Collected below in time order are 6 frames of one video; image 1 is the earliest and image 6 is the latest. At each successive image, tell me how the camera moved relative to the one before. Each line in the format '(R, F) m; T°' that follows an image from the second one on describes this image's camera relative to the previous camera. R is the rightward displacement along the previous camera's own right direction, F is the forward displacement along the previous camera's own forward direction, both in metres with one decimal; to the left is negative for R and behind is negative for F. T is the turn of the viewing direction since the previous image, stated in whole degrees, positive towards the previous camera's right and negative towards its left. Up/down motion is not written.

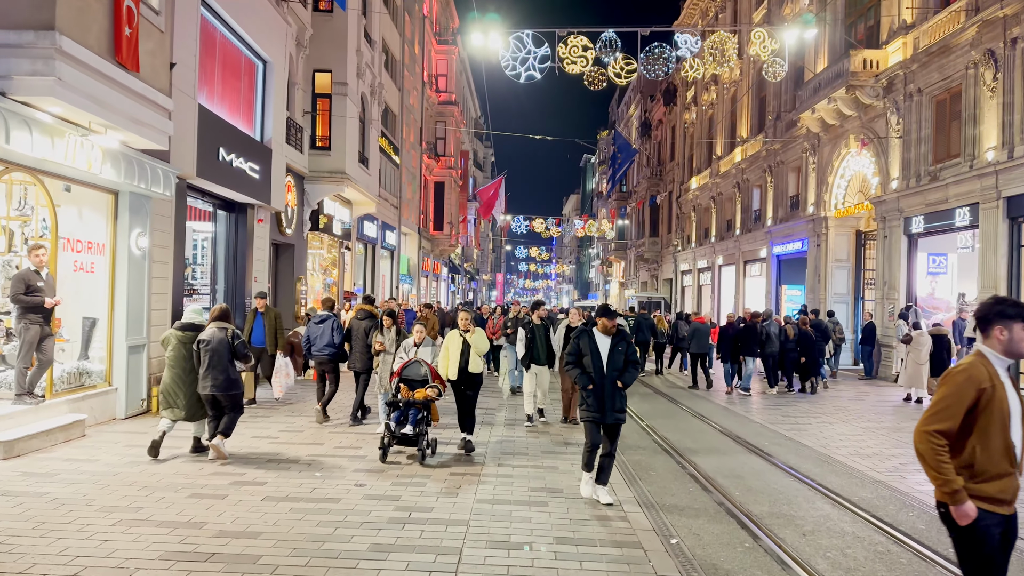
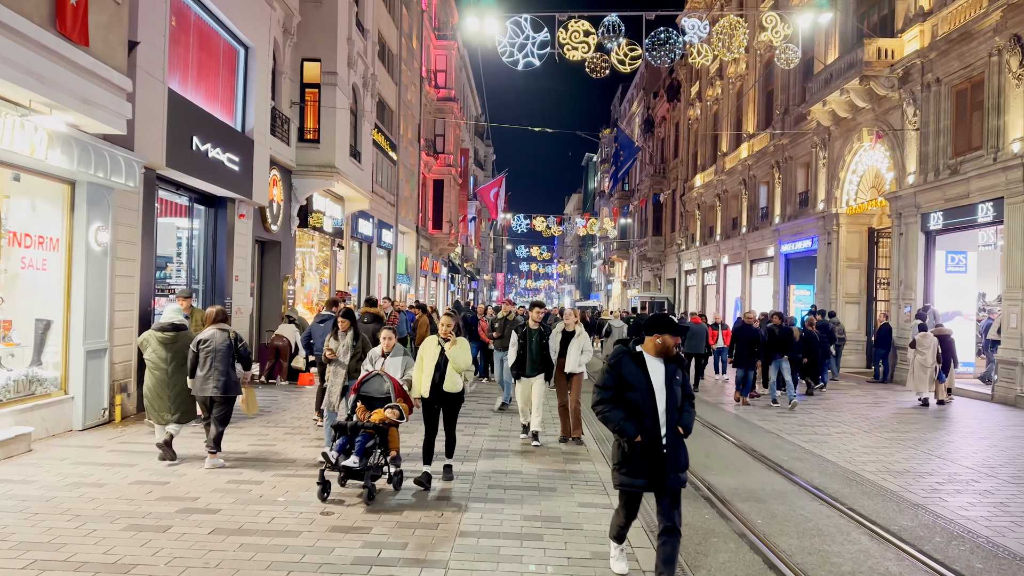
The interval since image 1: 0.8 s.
(+0.1, +0.8) m; 0°
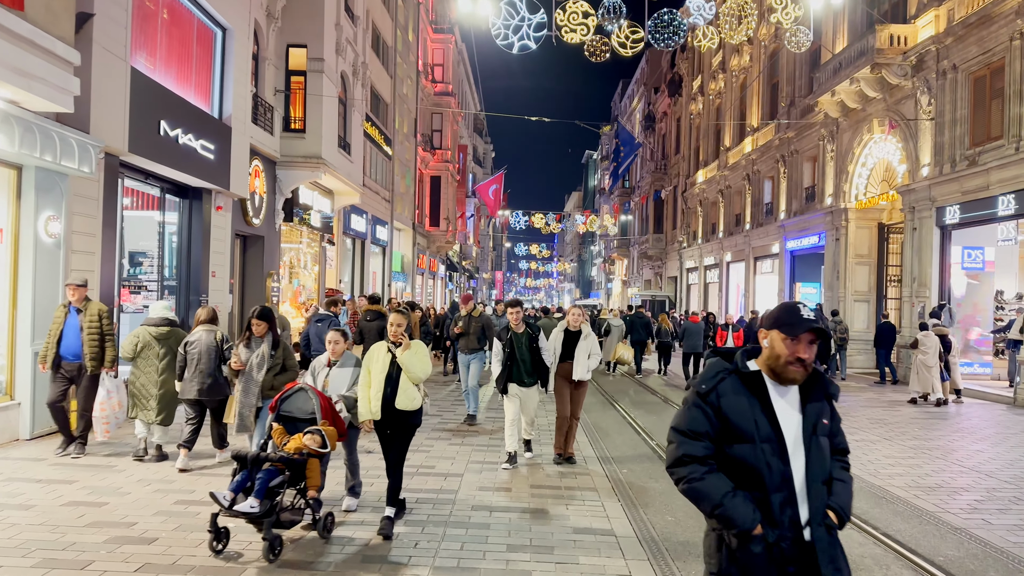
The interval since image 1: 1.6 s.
(+0.1, +0.8) m; 0°
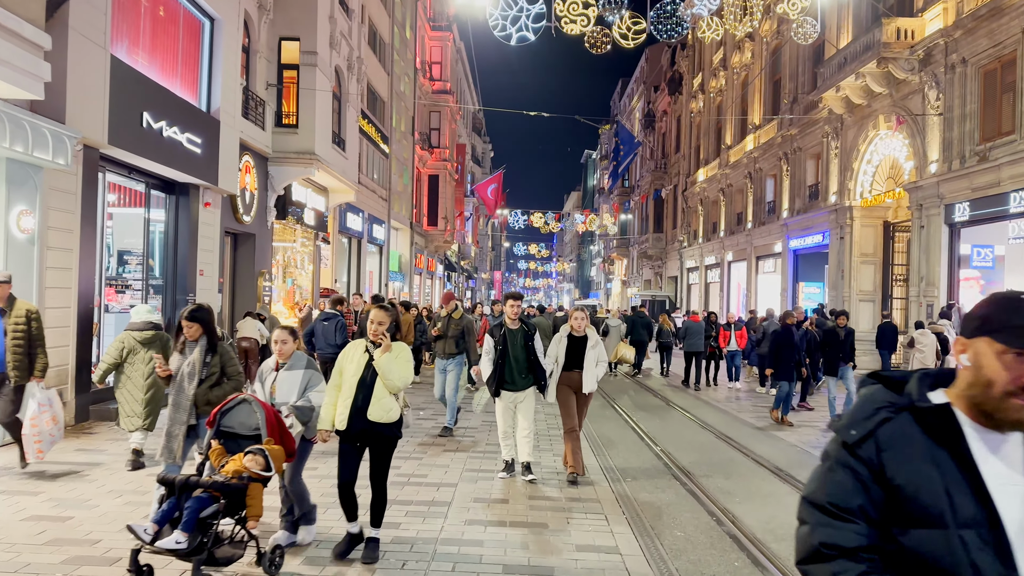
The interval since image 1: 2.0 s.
(0.0, +0.4) m; 0°
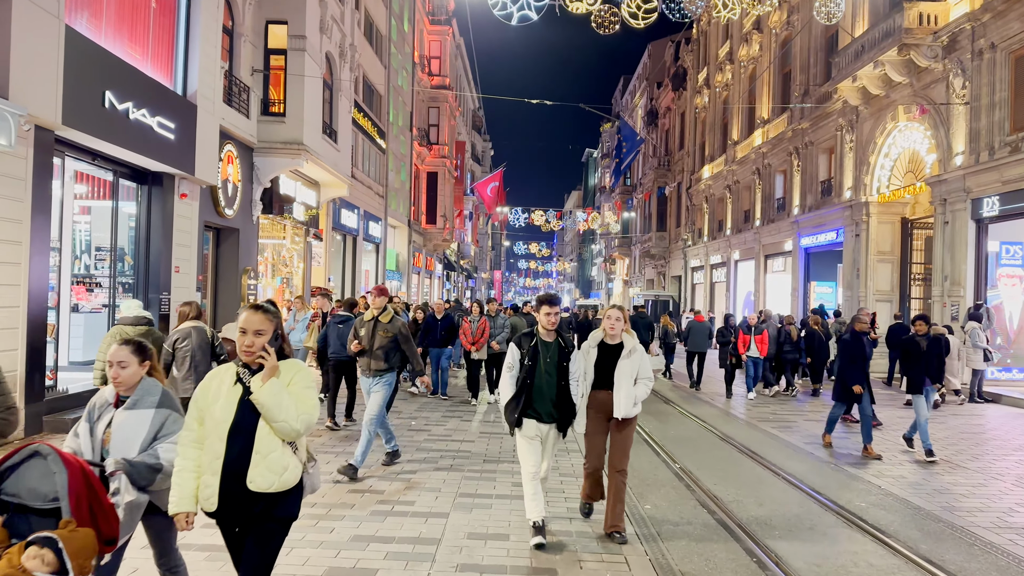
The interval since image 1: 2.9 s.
(0.0, +0.9) m; 0°
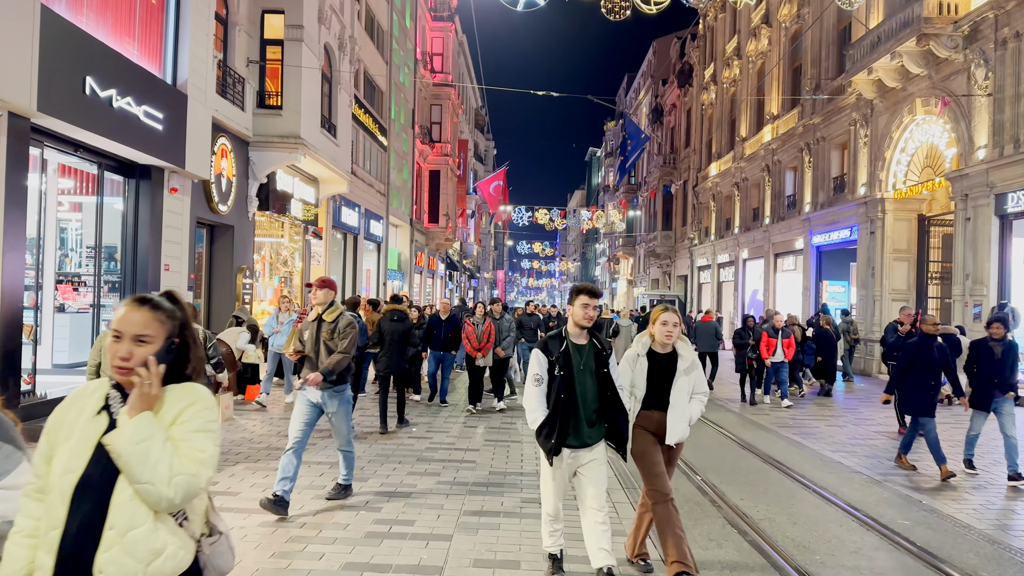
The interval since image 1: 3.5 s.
(-0.1, +0.6) m; 0°
